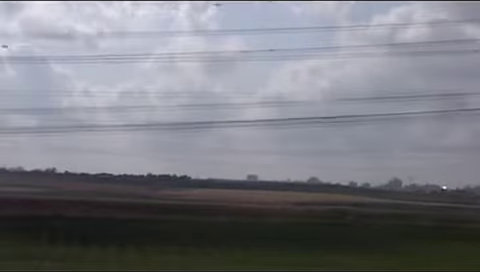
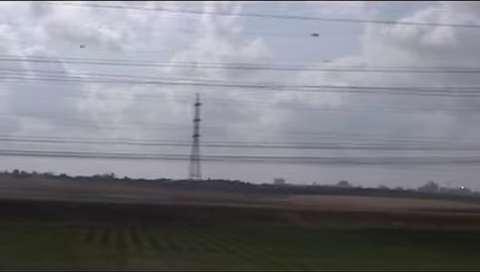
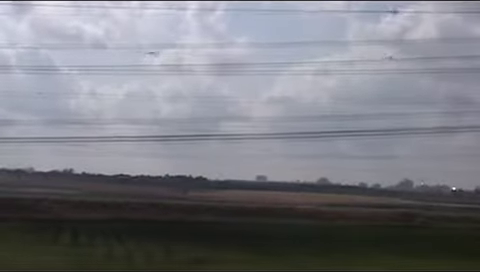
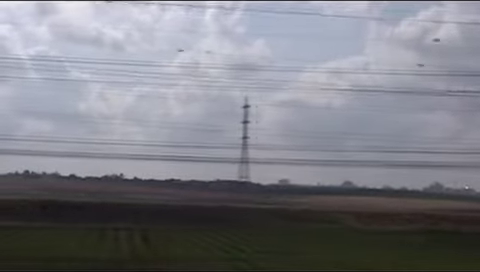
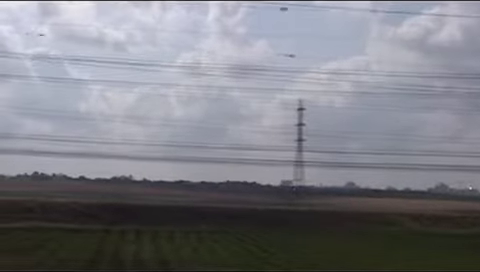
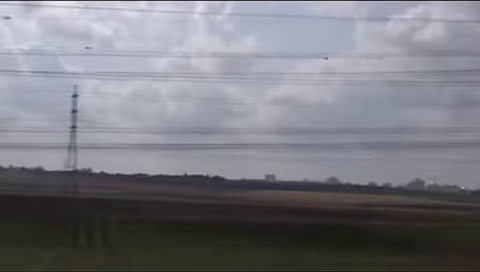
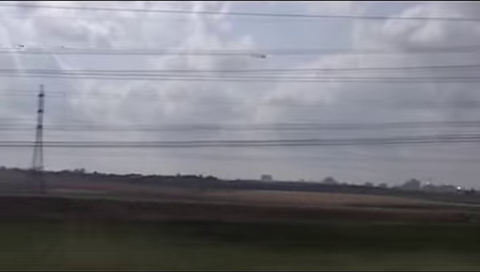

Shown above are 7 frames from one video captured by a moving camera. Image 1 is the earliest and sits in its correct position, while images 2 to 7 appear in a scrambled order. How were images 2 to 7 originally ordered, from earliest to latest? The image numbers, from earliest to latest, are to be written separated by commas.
3, 7, 6, 2, 4, 5
